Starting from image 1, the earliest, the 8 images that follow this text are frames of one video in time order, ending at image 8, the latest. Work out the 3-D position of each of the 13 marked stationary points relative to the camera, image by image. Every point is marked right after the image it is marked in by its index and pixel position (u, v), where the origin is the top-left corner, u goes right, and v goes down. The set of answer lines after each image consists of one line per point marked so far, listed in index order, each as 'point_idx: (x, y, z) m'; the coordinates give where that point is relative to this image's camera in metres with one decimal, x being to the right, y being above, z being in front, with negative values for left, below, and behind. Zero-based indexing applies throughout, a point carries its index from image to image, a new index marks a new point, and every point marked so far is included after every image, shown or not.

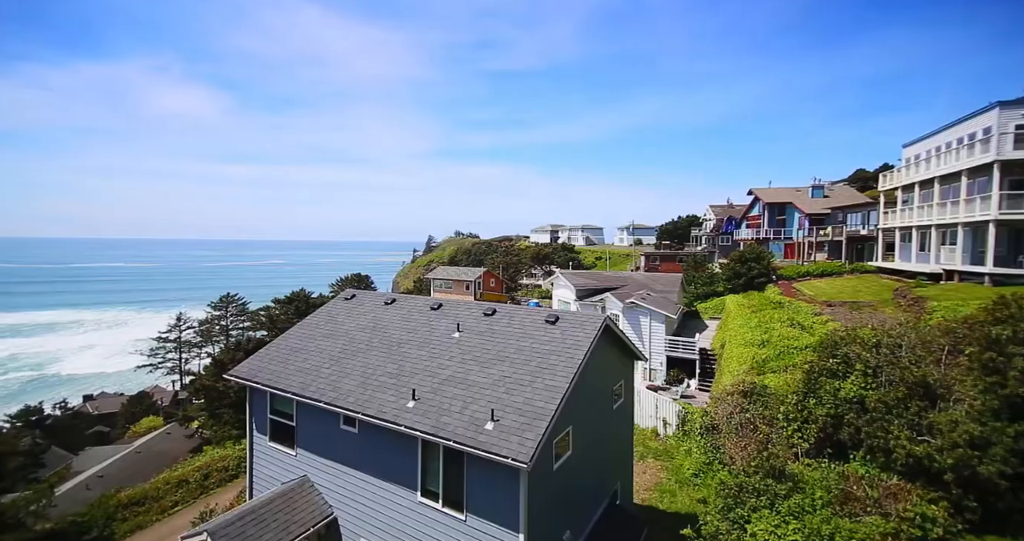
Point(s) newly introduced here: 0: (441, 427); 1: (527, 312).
0: (-1.5, -3.0, +11.1) m
1: (+0.4, -1.0, +13.5) m
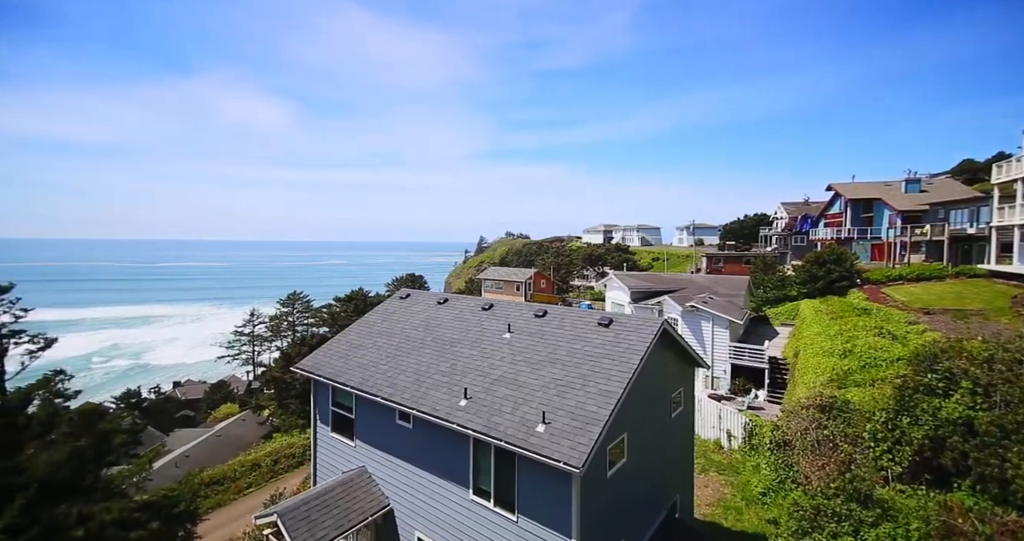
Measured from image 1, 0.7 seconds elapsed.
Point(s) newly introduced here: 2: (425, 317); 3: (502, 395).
0: (-0.5, -3.0, +11.0) m
1: (+1.7, -1.1, +13.2) m
2: (-2.8, -1.4, +17.8) m
3: (-0.3, -2.6, +11.8) m
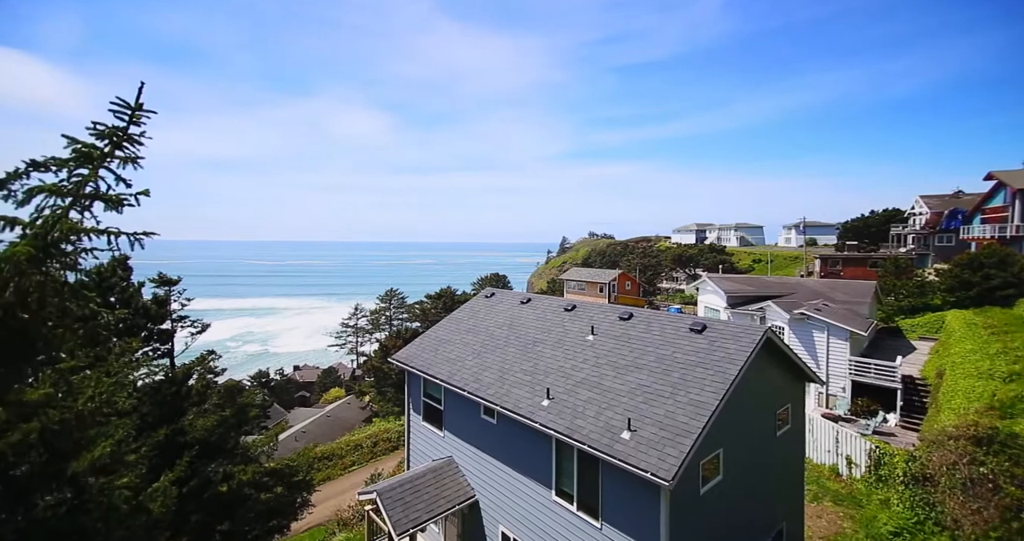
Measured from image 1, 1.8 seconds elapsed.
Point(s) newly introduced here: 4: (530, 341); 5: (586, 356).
0: (+1.2, -3.0, +10.7) m
1: (+3.6, -1.1, +12.5) m
2: (-0.2, -1.4, +17.7) m
3: (+1.5, -2.6, +11.4) m
4: (+0.4, -1.9, +15.1) m
5: (+1.7, -2.0, +12.9) m
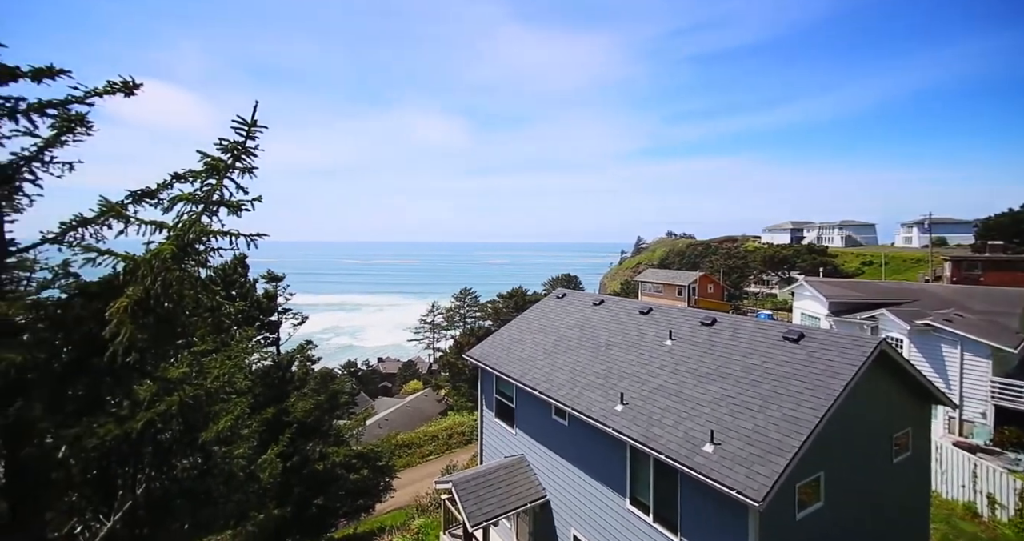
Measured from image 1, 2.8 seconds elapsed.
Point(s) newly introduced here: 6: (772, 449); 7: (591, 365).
0: (+2.5, -3.1, +10.1) m
1: (+5.2, -1.1, +11.6) m
2: (+2.1, -1.4, +17.3) m
3: (+2.9, -2.7, +10.8) m
4: (+2.4, -1.9, +14.6) m
5: (+3.4, -2.0, +12.3) m
6: (+4.0, -2.7, +8.4) m
7: (+1.9, -2.4, +13.8) m
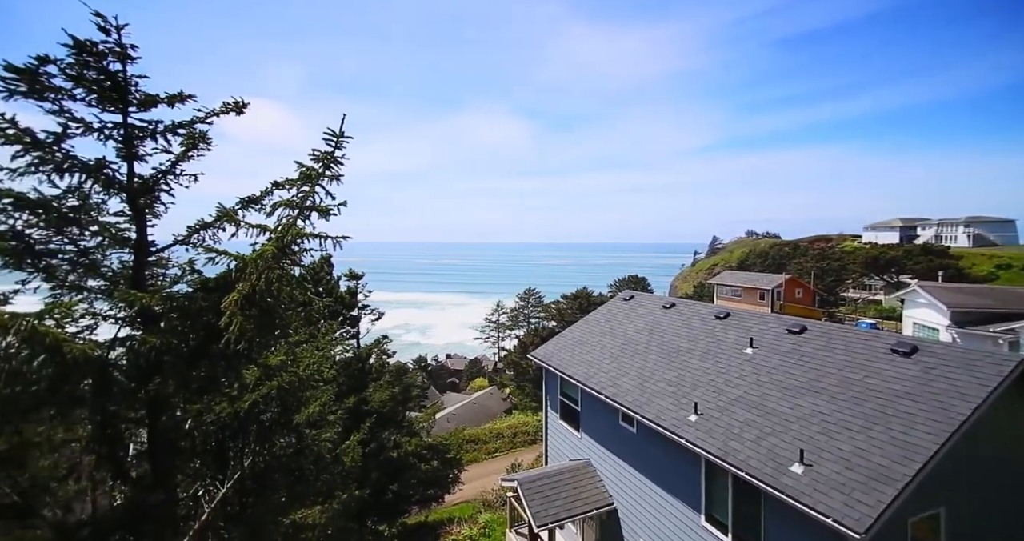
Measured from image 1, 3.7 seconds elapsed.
0: (+3.7, -3.1, +9.3) m
1: (+6.5, -1.2, +10.5) m
2: (+4.1, -1.5, +16.5) m
3: (+4.2, -2.7, +9.9) m
4: (+4.1, -2.0, +13.8) m
5: (+4.8, -2.1, +11.4) m
6: (+4.9, -2.8, +7.5) m
7: (+3.5, -2.4, +13.1) m
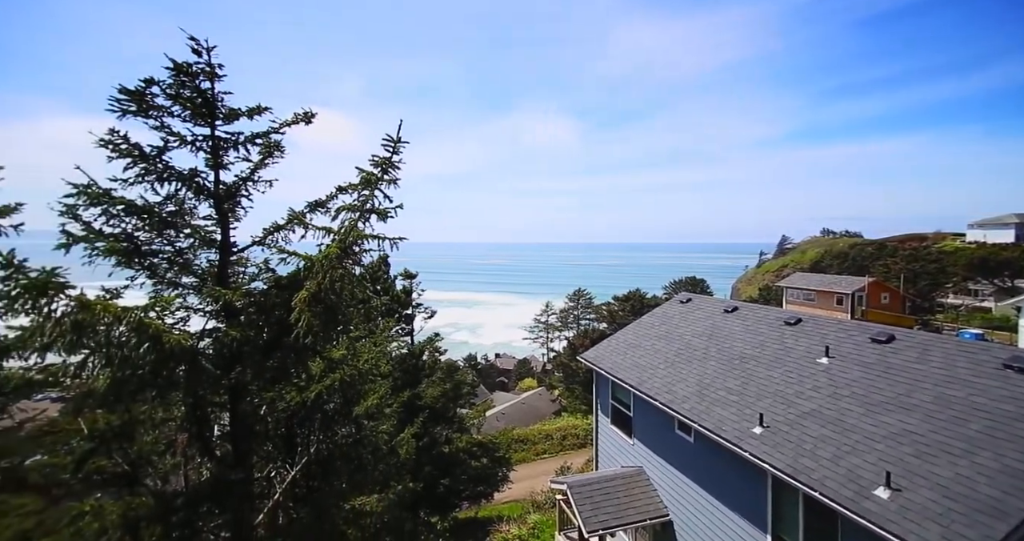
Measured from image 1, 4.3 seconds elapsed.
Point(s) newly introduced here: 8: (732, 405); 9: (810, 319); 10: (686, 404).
0: (+4.5, -3.2, +8.5) m
1: (+7.5, -1.2, +9.4) m
2: (+5.6, -1.5, +15.6) m
3: (+5.1, -2.8, +9.1) m
4: (+5.3, -2.0, +12.9) m
5: (+5.8, -2.1, +10.4) m
6: (+5.6, -2.8, +6.5) m
7: (+4.7, -2.5, +12.2) m
8: (+4.5, -2.8, +11.0) m
9: (+6.9, -1.1, +12.9) m
10: (+3.8, -2.9, +11.8) m
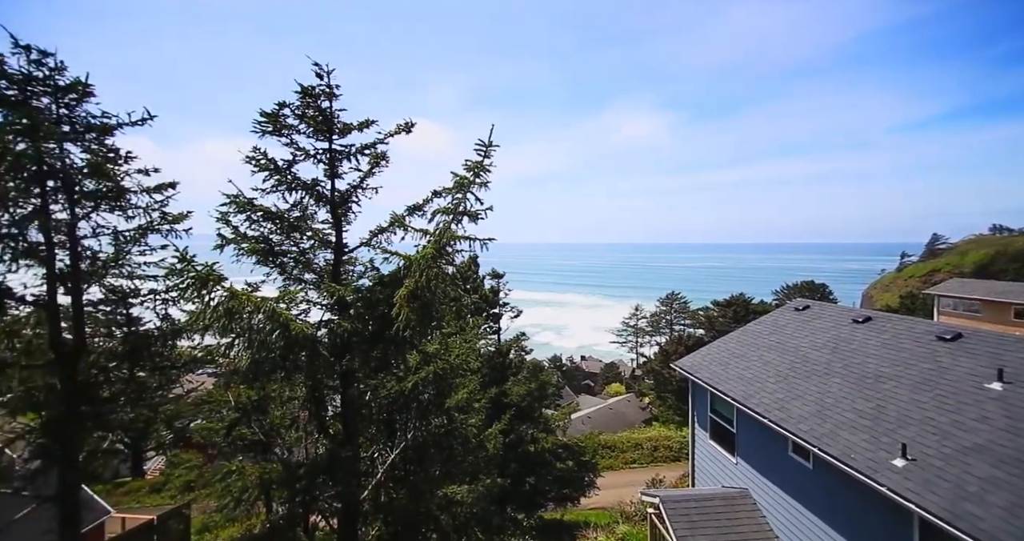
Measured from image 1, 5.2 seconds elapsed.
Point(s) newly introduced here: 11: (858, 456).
0: (+5.8, -3.2, +6.8) m
1: (+8.9, -1.3, +7.3) m
2: (+8.0, -1.6, +13.7) m
3: (+6.4, -2.8, +7.3) m
4: (+7.3, -2.1, +11.1) m
5: (+7.4, -2.2, +8.6) m
6: (+6.6, -2.9, +4.7) m
7: (+6.6, -2.5, +10.5) m
8: (+6.2, -2.8, +9.3) m
9: (+8.9, -1.2, +10.8) m
10: (+5.6, -3.0, +10.2) m
11: (+5.7, -3.1, +8.7) m
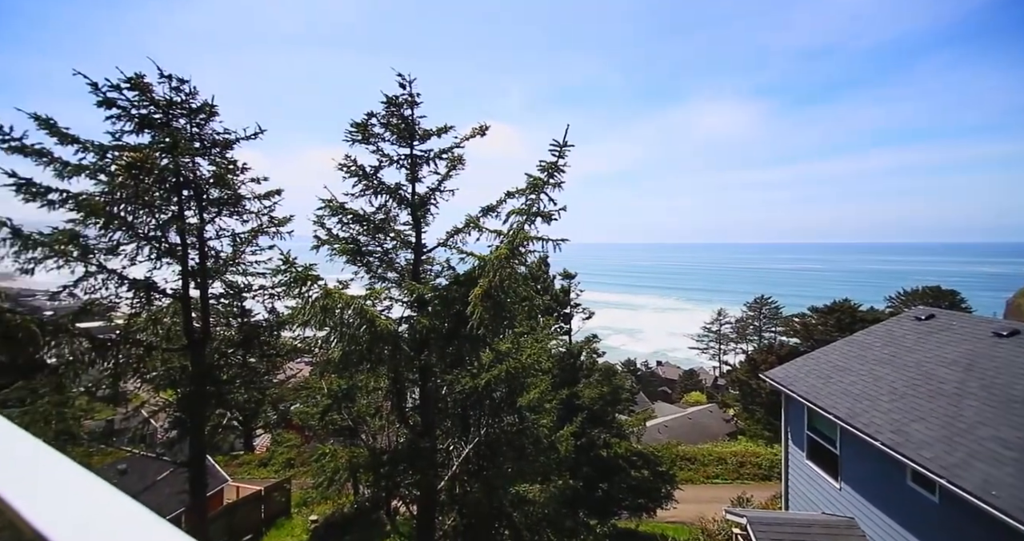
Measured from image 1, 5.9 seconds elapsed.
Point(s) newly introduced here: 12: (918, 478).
0: (+6.7, -3.3, +5.2) m
1: (+9.8, -1.4, +5.3) m
2: (+9.7, -1.7, +11.7) m
3: (+7.3, -2.9, +5.6) m
4: (+8.7, -2.2, +9.3) m
5: (+8.4, -2.3, +6.8) m
6: (+7.2, -2.9, +3.1) m
7: (+7.9, -2.6, +8.8) m
8: (+7.3, -2.9, +7.7) m
9: (+10.2, -1.3, +8.8) m
10: (+6.9, -3.1, +8.7) m
11: (+6.8, -3.2, +7.2) m
12: (+7.1, -3.7, +9.1) m
